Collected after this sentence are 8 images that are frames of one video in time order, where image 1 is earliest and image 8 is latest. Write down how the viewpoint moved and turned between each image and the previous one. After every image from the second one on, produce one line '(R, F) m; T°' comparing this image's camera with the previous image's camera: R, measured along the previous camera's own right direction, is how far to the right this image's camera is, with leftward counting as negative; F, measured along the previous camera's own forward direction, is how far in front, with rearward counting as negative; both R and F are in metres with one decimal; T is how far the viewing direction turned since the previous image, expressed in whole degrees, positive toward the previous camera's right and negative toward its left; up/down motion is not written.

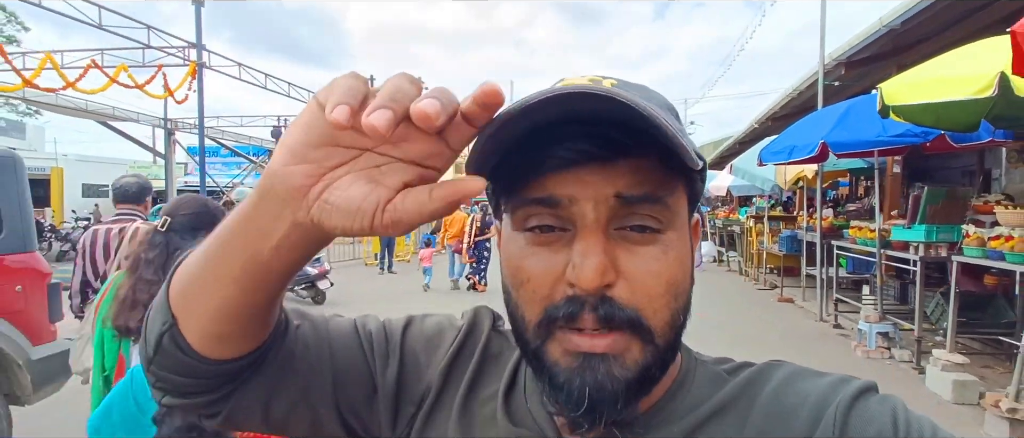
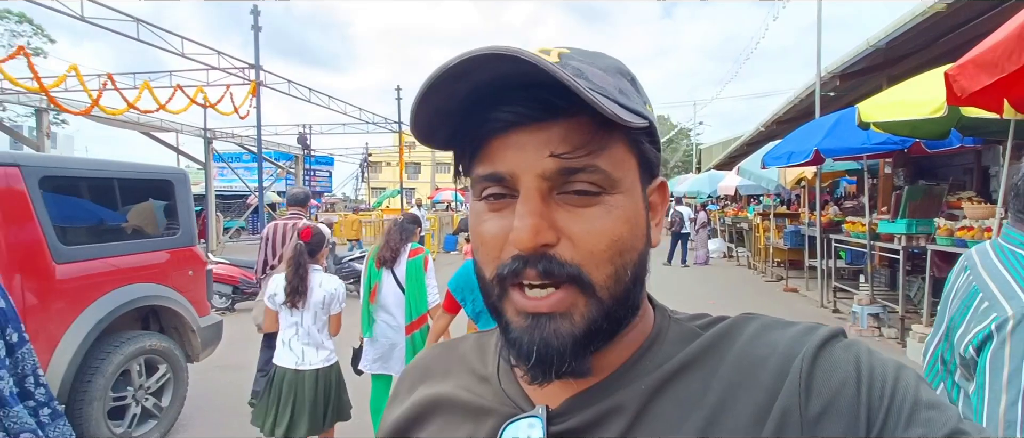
(-0.3, -0.9) m; -1°
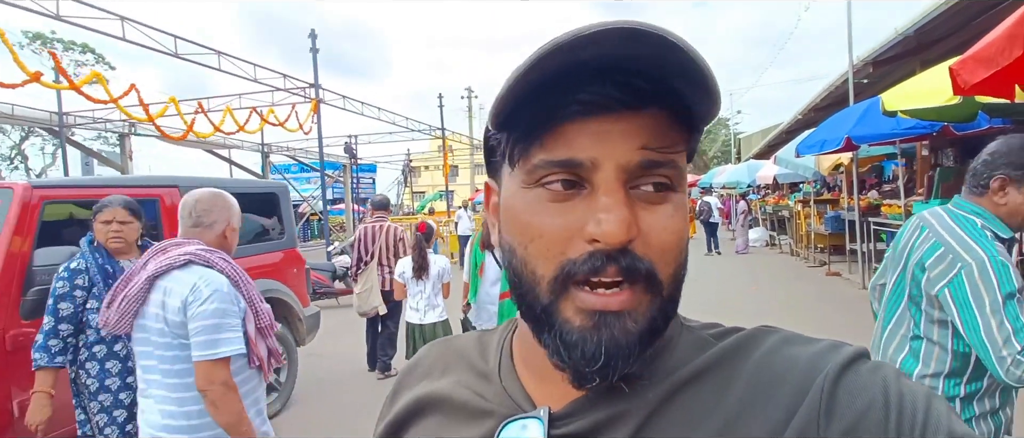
(-0.1, -0.6) m; -4°
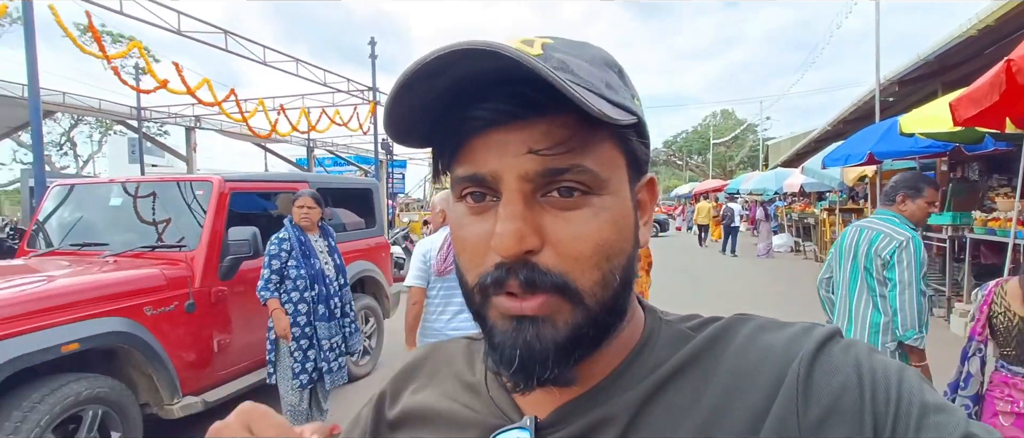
(-0.4, -0.8) m; -2°
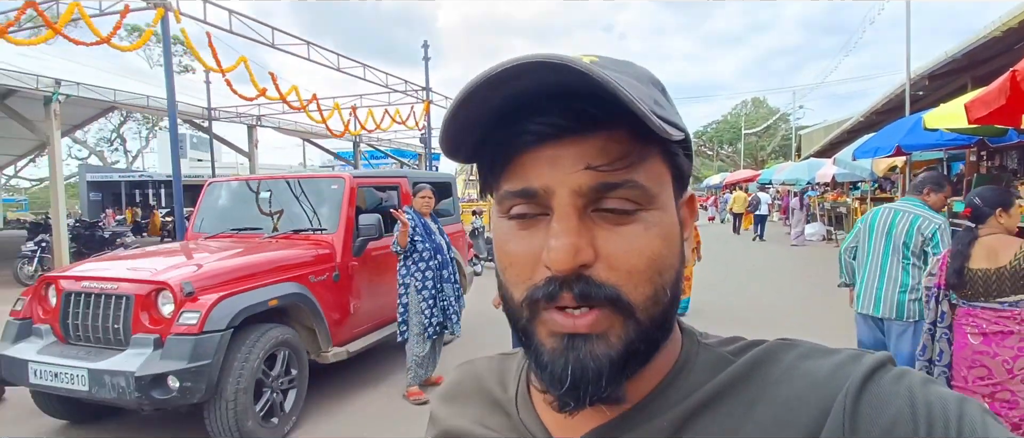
(-0.4, -0.8) m; -3°
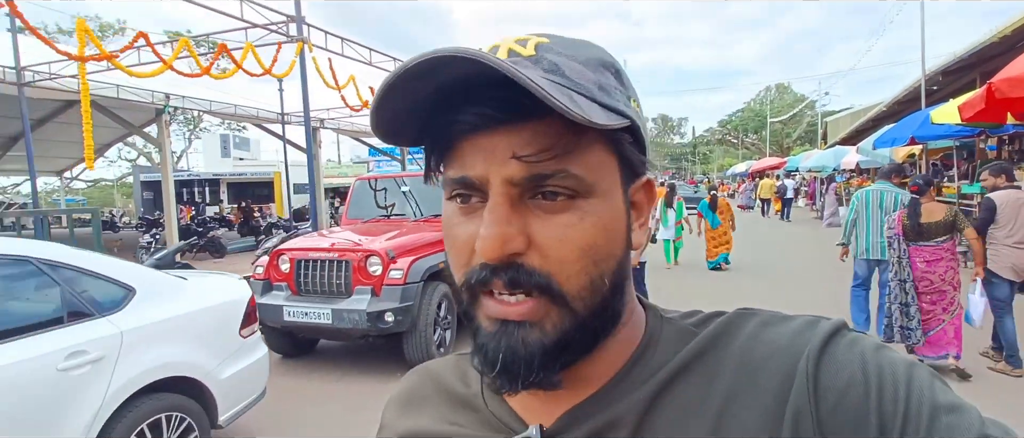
(-0.7, -1.3) m; -2°
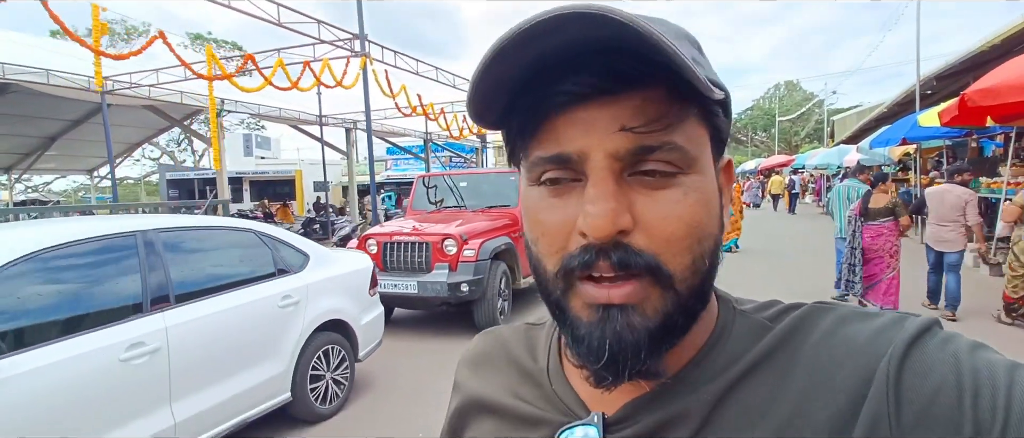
(-0.4, -1.0) m; -1°
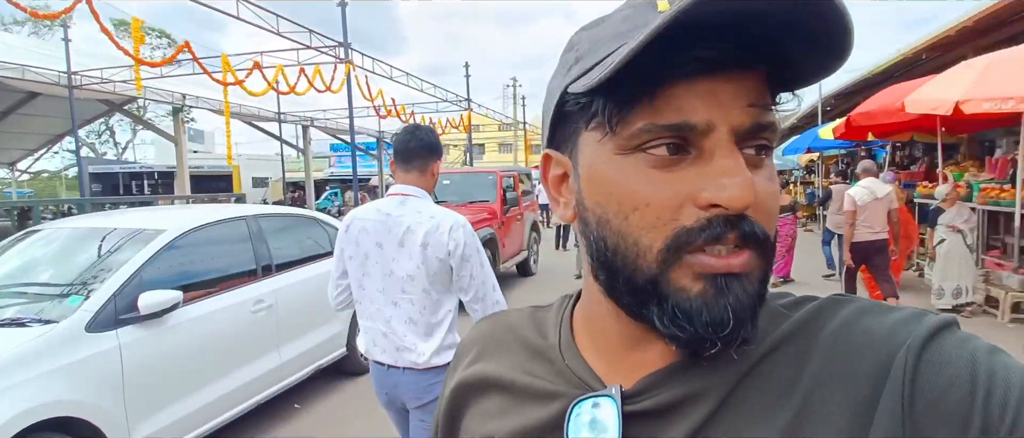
(-0.6, -0.9) m; +7°
